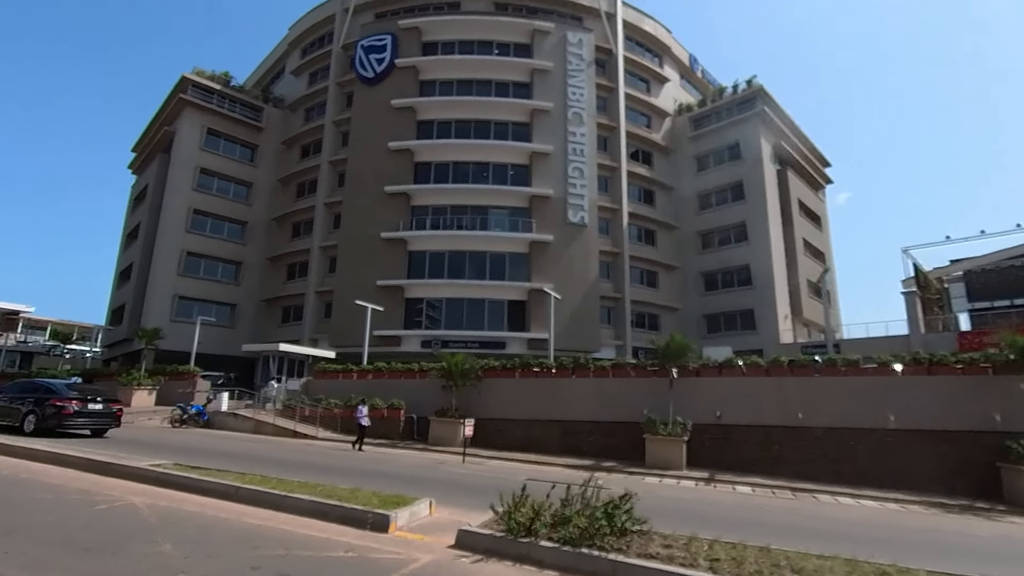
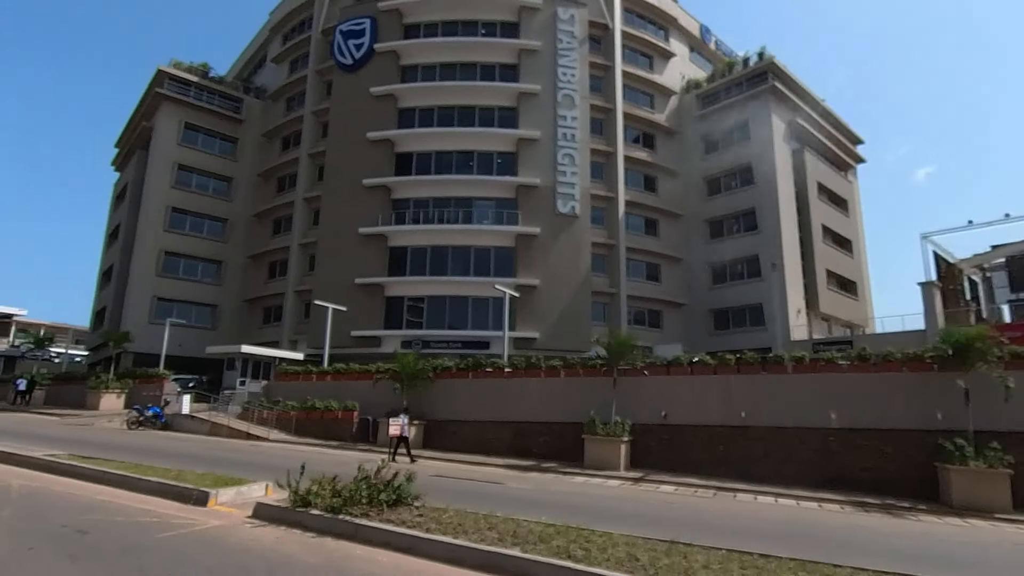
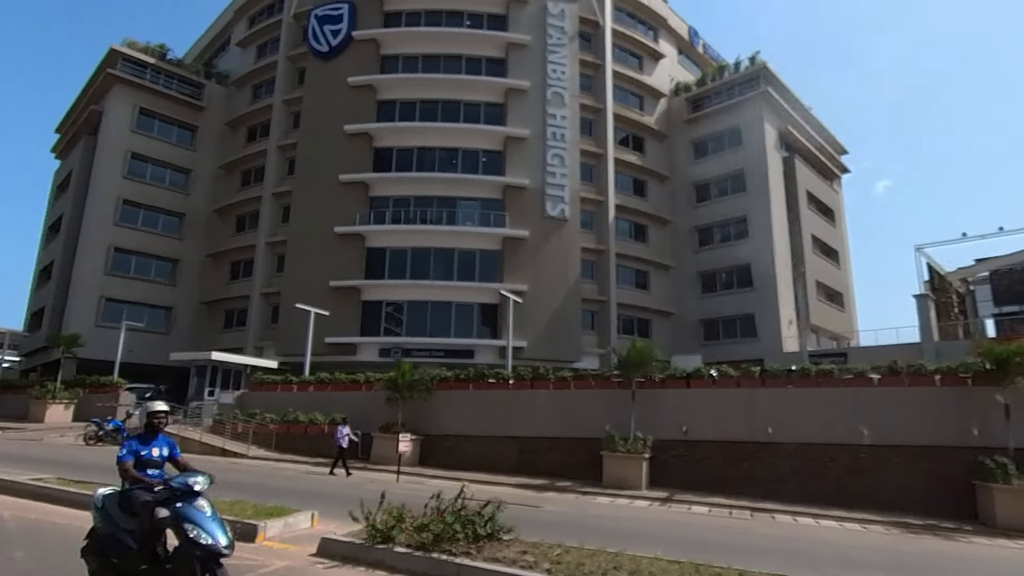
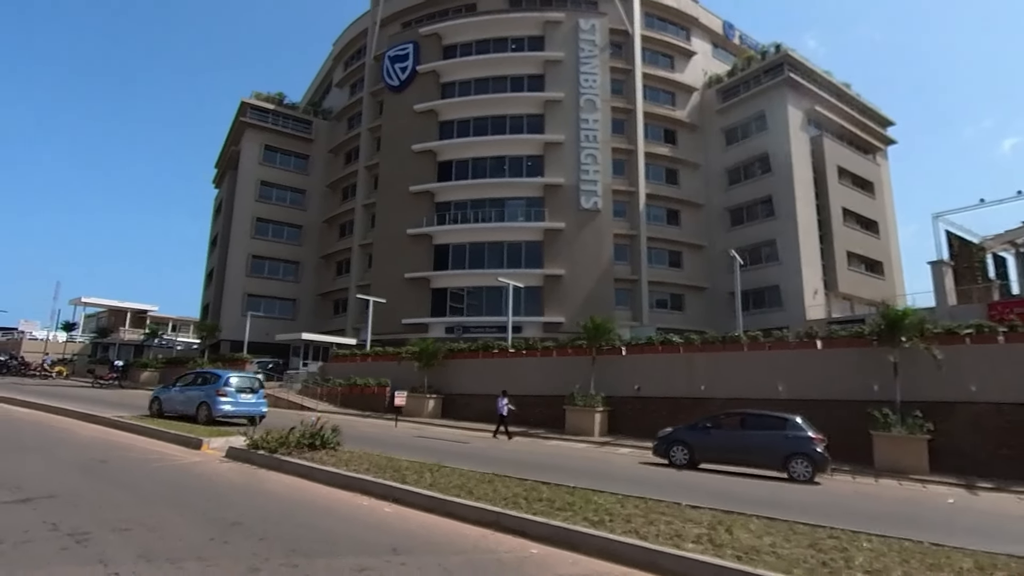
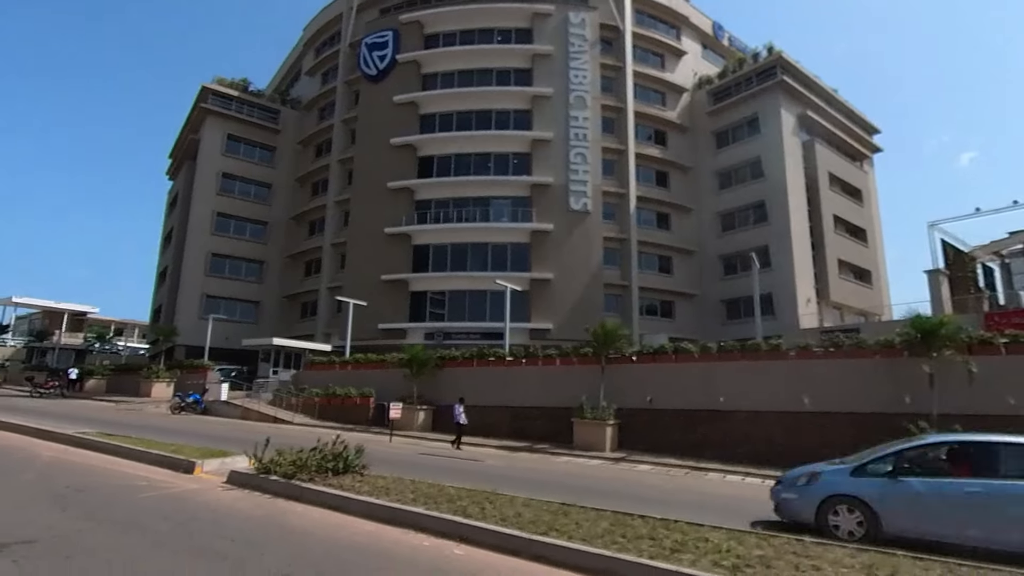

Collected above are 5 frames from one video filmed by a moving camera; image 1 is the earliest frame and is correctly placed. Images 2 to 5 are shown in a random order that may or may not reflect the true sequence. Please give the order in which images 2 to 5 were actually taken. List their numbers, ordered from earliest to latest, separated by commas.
3, 2, 5, 4
